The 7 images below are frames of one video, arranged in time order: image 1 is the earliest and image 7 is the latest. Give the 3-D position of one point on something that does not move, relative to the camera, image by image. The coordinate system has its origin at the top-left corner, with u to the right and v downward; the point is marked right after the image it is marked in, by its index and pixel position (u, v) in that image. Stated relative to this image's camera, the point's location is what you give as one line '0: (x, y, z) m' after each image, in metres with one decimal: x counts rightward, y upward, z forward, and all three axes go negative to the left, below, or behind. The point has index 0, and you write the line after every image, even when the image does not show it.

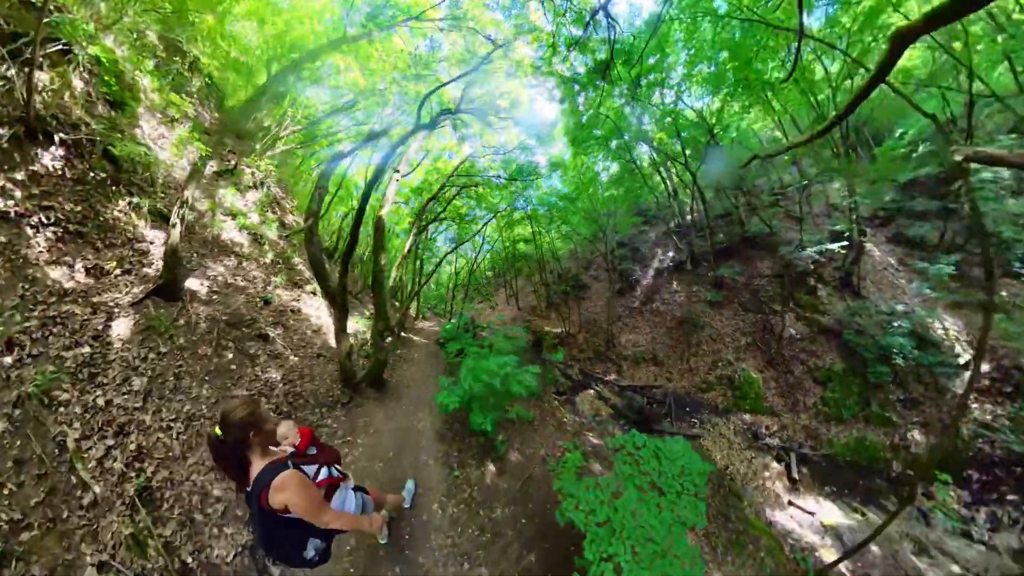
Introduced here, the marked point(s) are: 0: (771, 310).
0: (+20.3, -1.8, +13.7) m
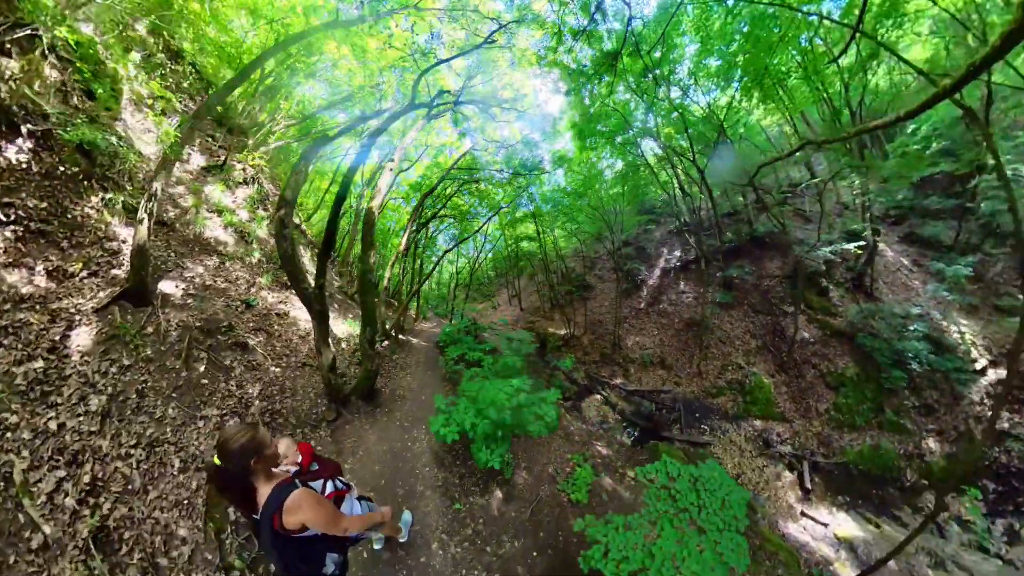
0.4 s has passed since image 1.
0: (+20.5, -1.8, +13.3) m
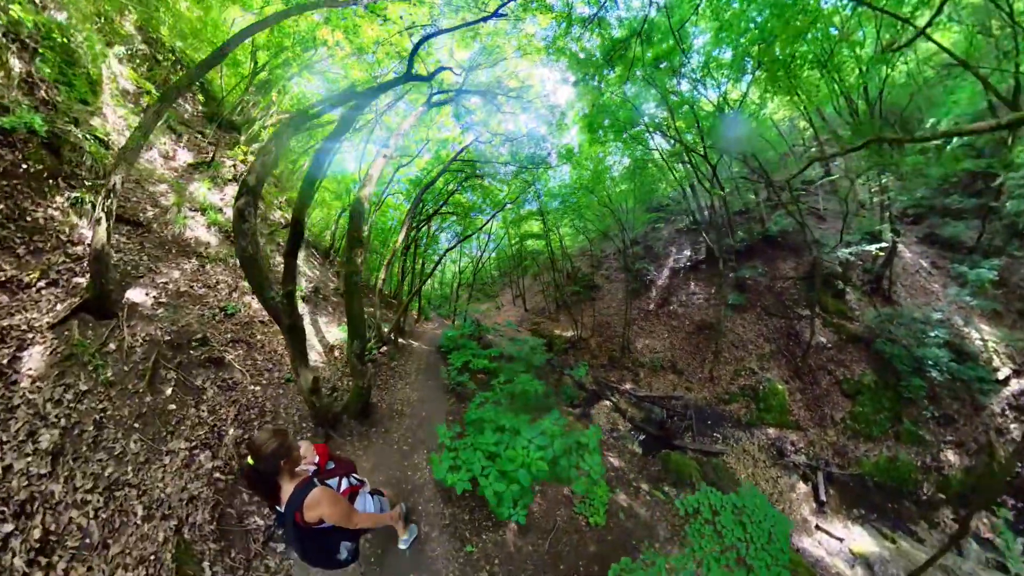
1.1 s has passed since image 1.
0: (+20.7, -2.0, +12.8) m
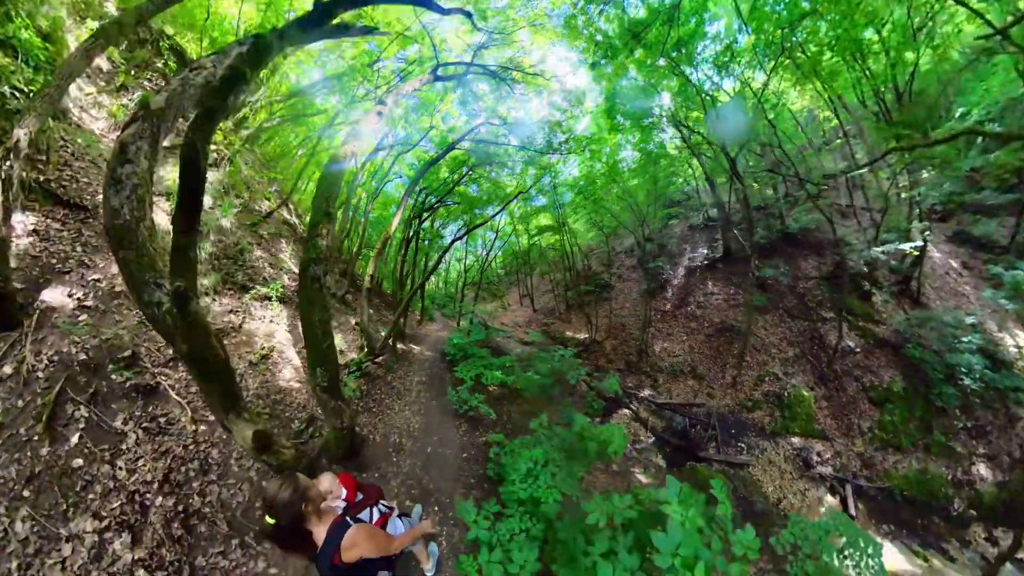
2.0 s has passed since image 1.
0: (+21.2, -2.1, +12.0) m
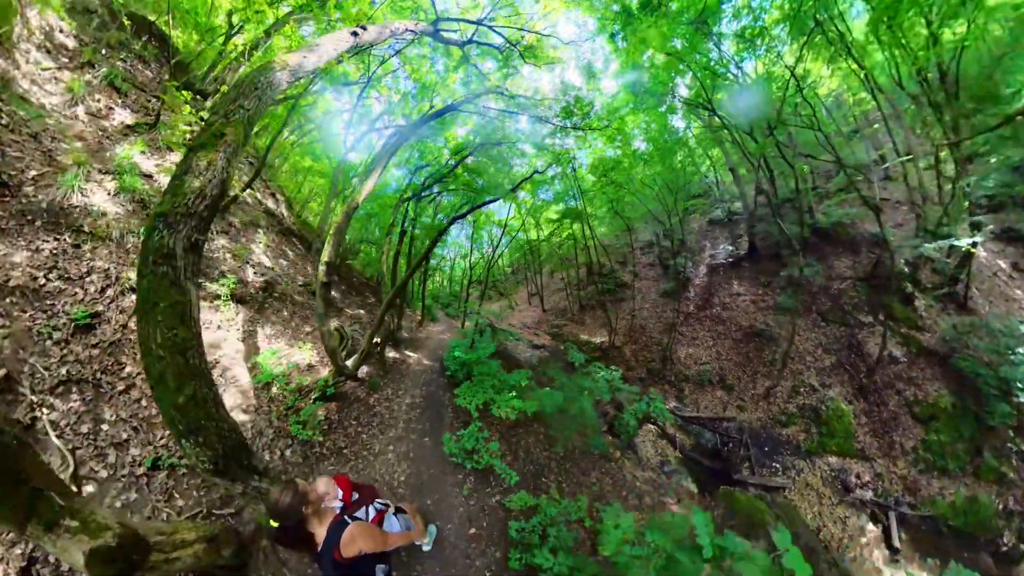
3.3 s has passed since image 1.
0: (+21.6, -2.2, +11.0) m
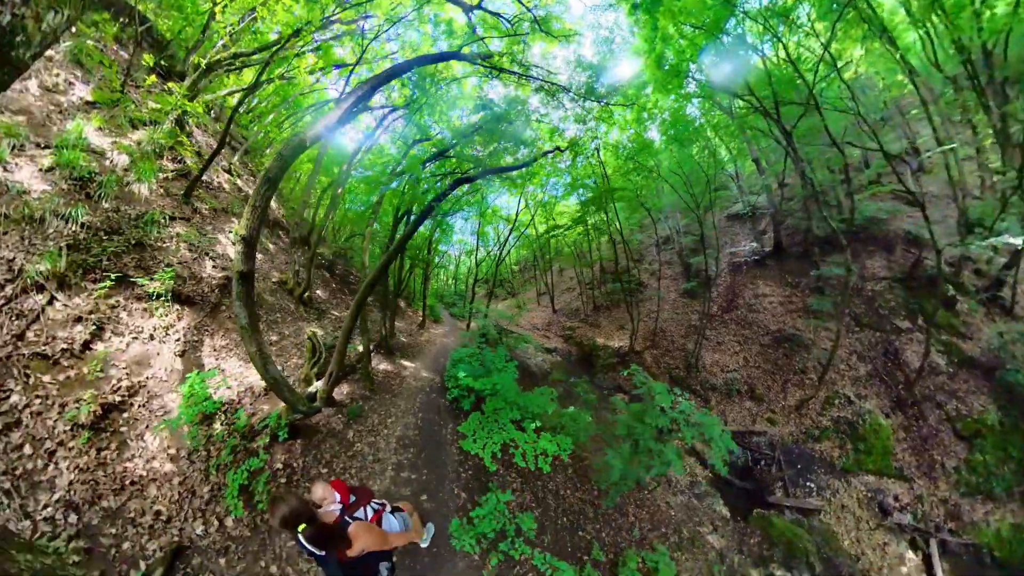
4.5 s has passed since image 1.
0: (+22.0, -2.3, +10.1) m
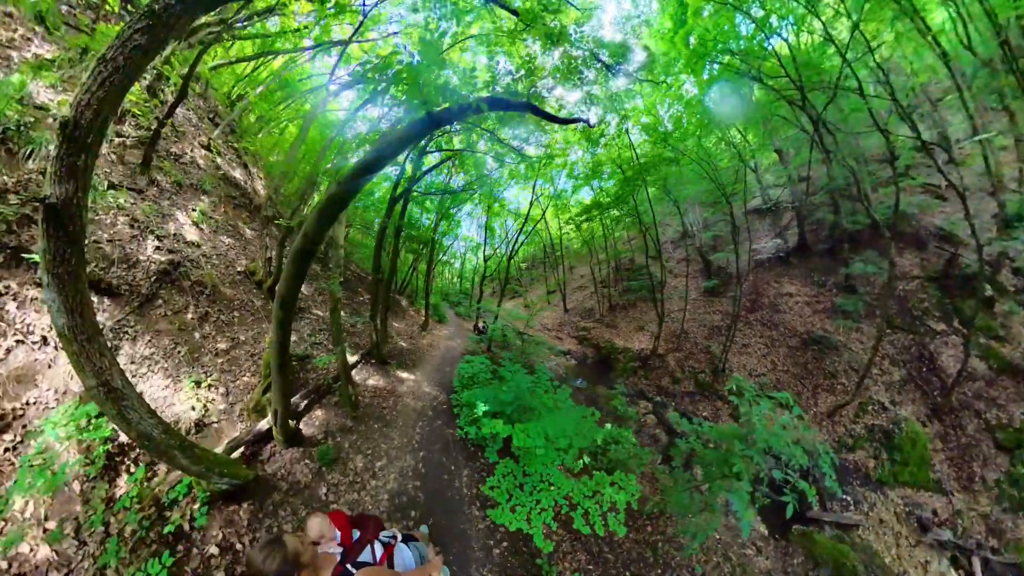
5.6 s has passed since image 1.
0: (+22.3, -2.2, +9.4) m
